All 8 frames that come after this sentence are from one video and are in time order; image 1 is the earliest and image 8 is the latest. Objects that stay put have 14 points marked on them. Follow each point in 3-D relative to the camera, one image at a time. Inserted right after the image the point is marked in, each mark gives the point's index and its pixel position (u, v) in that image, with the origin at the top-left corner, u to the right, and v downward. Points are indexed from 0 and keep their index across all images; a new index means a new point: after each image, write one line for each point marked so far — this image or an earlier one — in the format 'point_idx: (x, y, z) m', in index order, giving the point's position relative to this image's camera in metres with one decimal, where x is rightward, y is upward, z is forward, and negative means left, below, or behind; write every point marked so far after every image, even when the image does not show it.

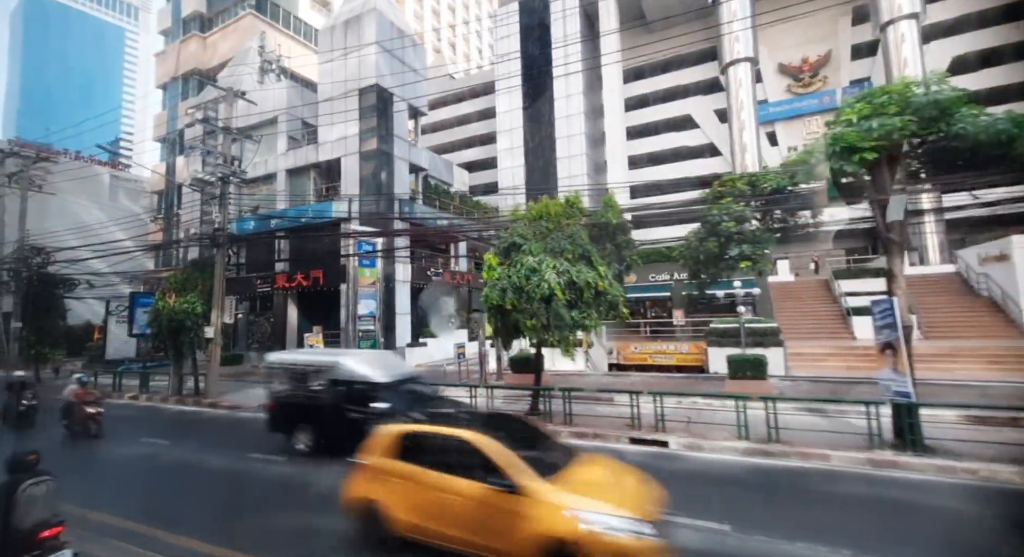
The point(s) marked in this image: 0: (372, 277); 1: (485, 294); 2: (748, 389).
0: (-5.0, +0.1, +17.4) m
1: (-0.5, -0.3, +9.4) m
2: (+5.0, -2.3, +10.2) m
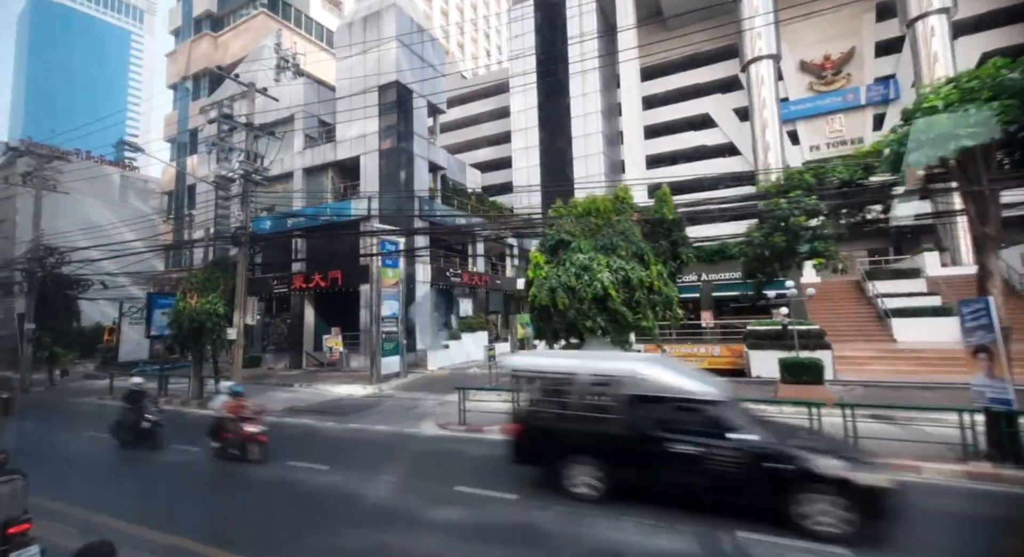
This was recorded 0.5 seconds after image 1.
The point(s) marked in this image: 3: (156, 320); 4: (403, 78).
0: (-4.1, +0.1, +17.0) m
1: (+0.3, -0.3, +9.0) m
2: (+5.9, -2.3, +9.7) m
3: (-12.2, -1.4, +16.7) m
4: (-4.5, +8.2, +19.9) m
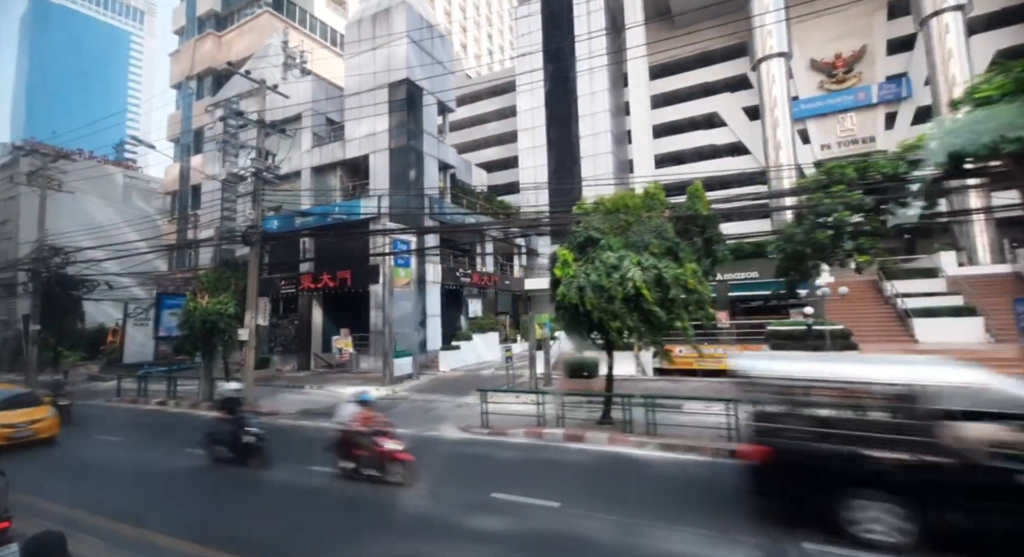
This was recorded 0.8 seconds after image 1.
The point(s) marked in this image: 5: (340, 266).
0: (-3.6, +0.1, +16.7) m
1: (+0.8, -0.3, +8.7) m
2: (+6.4, -2.3, +9.4) m
3: (-11.7, -1.4, +16.4) m
4: (-4.0, +8.2, +19.7) m
5: (-7.1, +0.5, +19.9) m
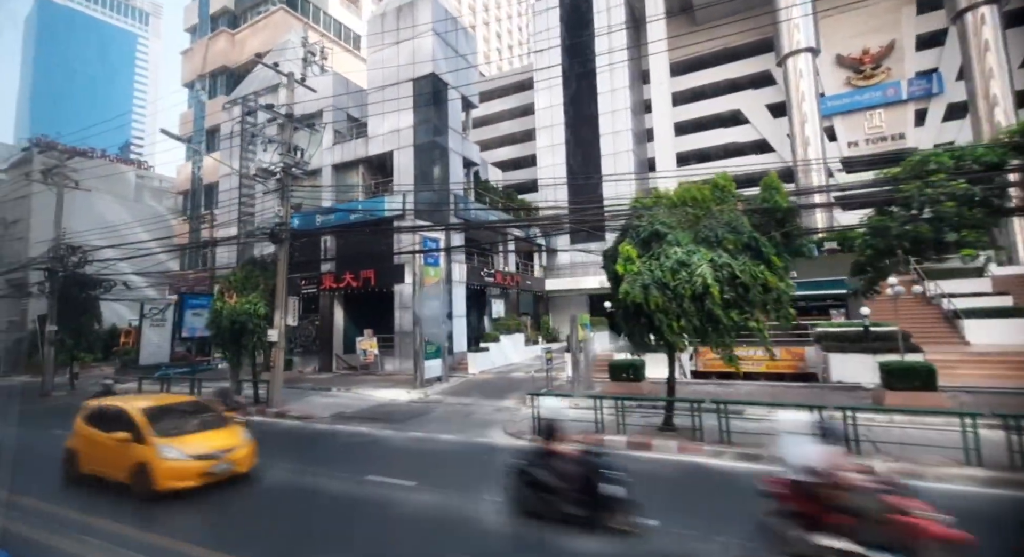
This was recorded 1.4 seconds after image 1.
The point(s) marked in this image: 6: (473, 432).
0: (-2.5, +0.1, +16.3) m
1: (+1.8, -0.2, +8.2) m
2: (+7.4, -2.3, +8.9) m
3: (-10.6, -1.4, +15.9) m
4: (-2.9, +8.2, +19.2) m
5: (-6.0, +0.5, +19.4) m
6: (-0.8, -3.2, +10.1) m
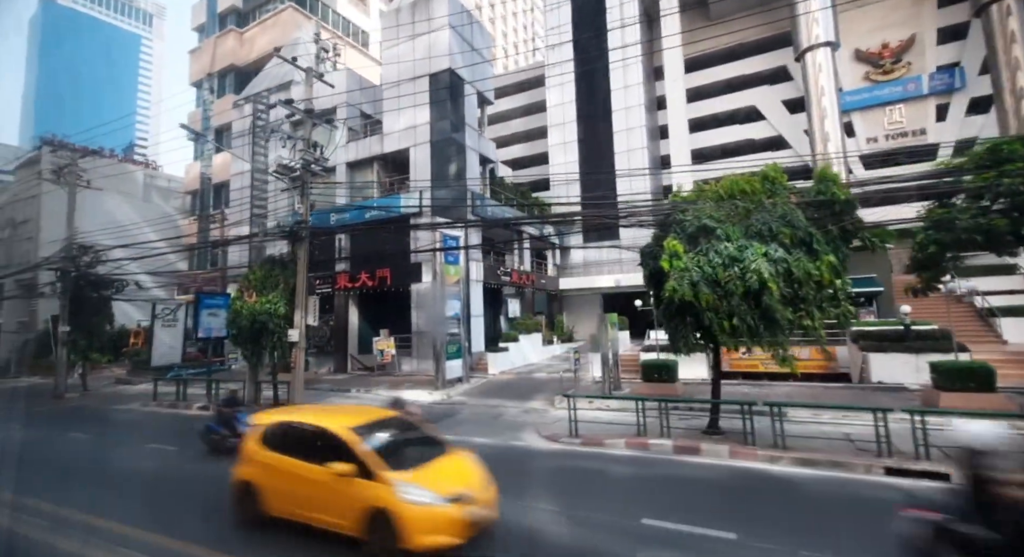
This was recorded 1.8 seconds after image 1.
0: (-1.8, +0.1, +15.9) m
1: (+2.5, -0.2, +7.8) m
2: (+8.1, -2.2, +8.5) m
3: (-9.9, -1.4, +15.6) m
4: (-2.2, +8.3, +18.9) m
5: (-5.2, +0.6, +19.1) m
6: (-0.1, -3.1, +9.7) m
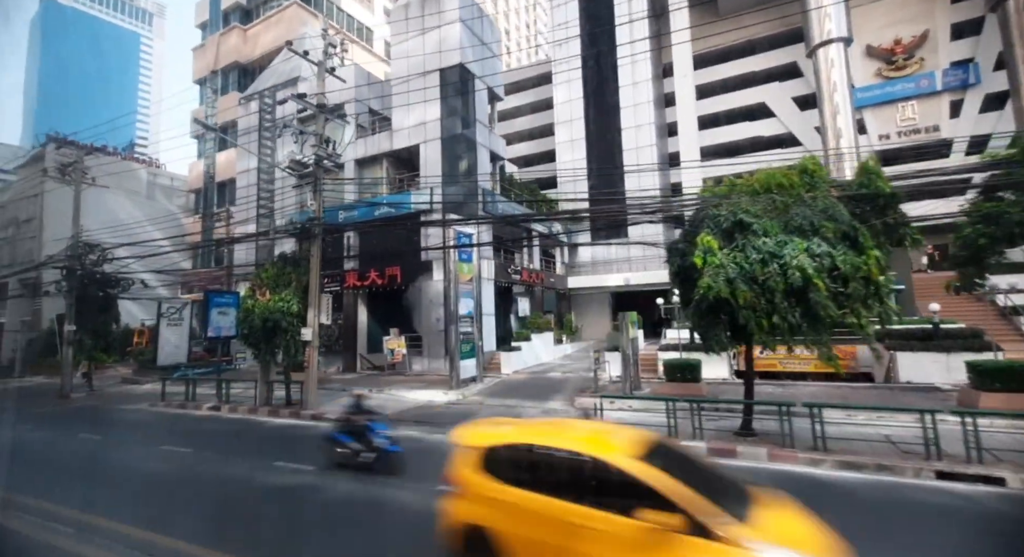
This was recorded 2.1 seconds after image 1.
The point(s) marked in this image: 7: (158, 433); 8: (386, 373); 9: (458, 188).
0: (-1.3, +0.2, +15.7) m
1: (+3.0, -0.1, +7.6) m
2: (+8.5, -2.1, +8.2) m
3: (-9.5, -1.3, +15.4) m
4: (-1.8, +8.3, +18.6) m
5: (-4.8, +0.6, +18.8) m
6: (+0.3, -3.1, +9.5) m
7: (-8.2, -3.6, +11.3) m
8: (-4.7, -3.5, +18.1) m
9: (-2.1, +3.4, +18.4) m
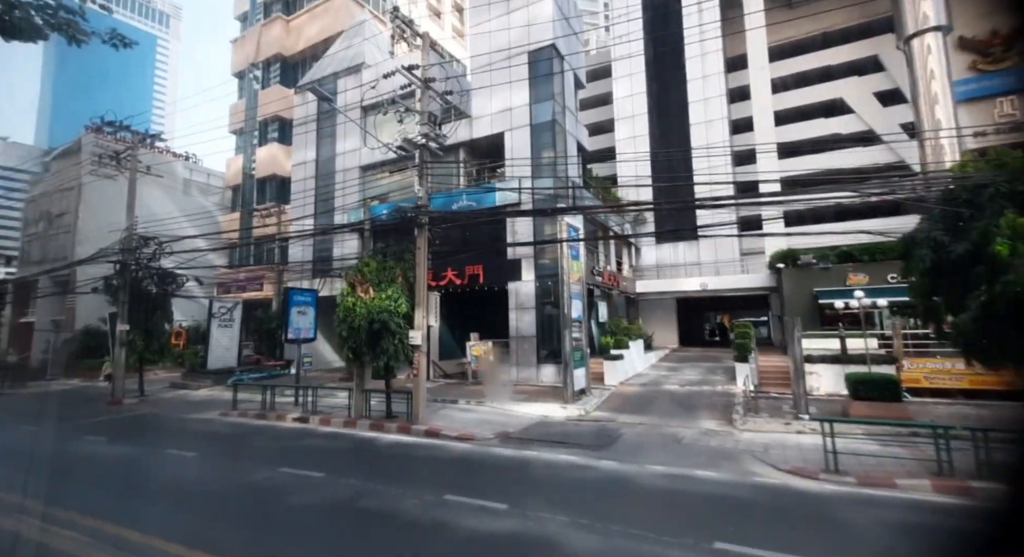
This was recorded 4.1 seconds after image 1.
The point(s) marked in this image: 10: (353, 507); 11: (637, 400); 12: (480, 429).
0: (+1.9, +0.2, +14.0) m
1: (+6.1, -0.1, +5.9) m
2: (+11.6, -2.2, +6.5) m
3: (-6.3, -1.2, +13.8) m
4: (+1.6, +8.3, +17.1) m
5: (-1.5, +0.7, +17.3) m
6: (+3.4, -3.0, +7.8) m
7: (-5.1, -3.4, +9.7) m
8: (-1.5, -3.5, +16.5) m
9: (+1.2, +3.4, +16.8) m
10: (-1.4, -2.9, +5.9) m
11: (+3.4, -3.2, +12.8) m
12: (-0.8, -3.3, +10.7) m
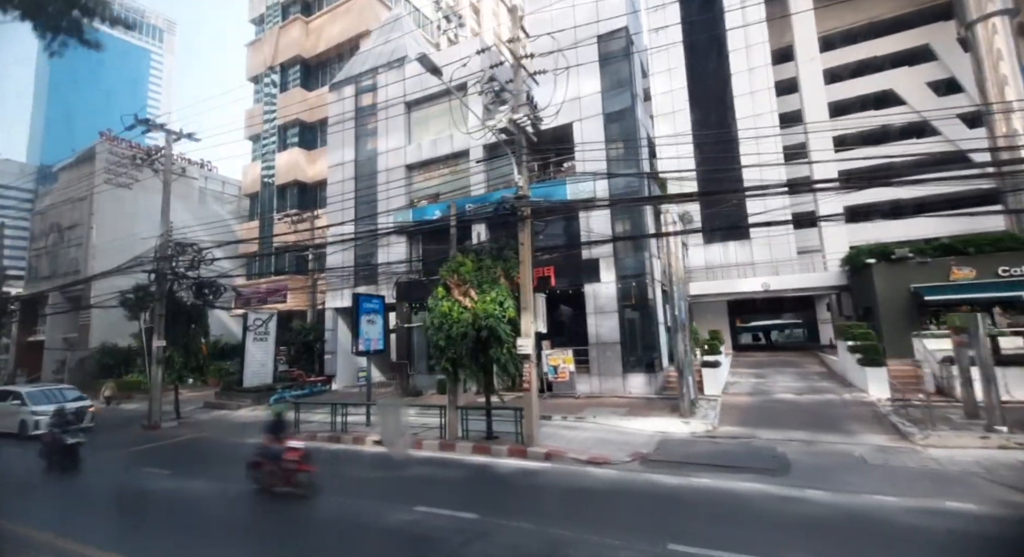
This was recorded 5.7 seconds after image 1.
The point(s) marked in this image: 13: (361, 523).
0: (+4.3, +0.2, +12.7) m
1: (+8.6, +0.2, +4.5) m
2: (+14.2, -1.8, +5.1) m
3: (-3.8, -1.3, +12.4) m
4: (+3.8, +8.3, +15.9) m
5: (+0.9, +0.6, +15.9) m
6: (+6.0, -2.8, +6.4) m
7: (-2.6, -3.4, +8.2) m
8: (+1.0, -3.6, +15.0) m
9: (+3.6, +3.4, +15.5) m
10: (+1.1, -2.8, +4.4) m
11: (+5.9, -3.1, +11.3) m
12: (+1.8, -3.3, +9.3) m
13: (-1.8, -3.2, +6.1) m
